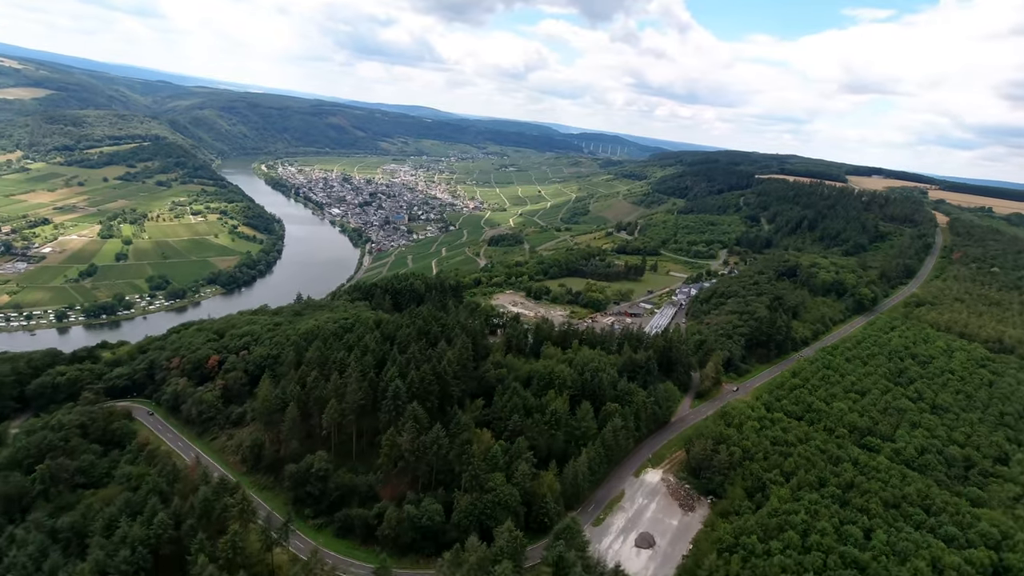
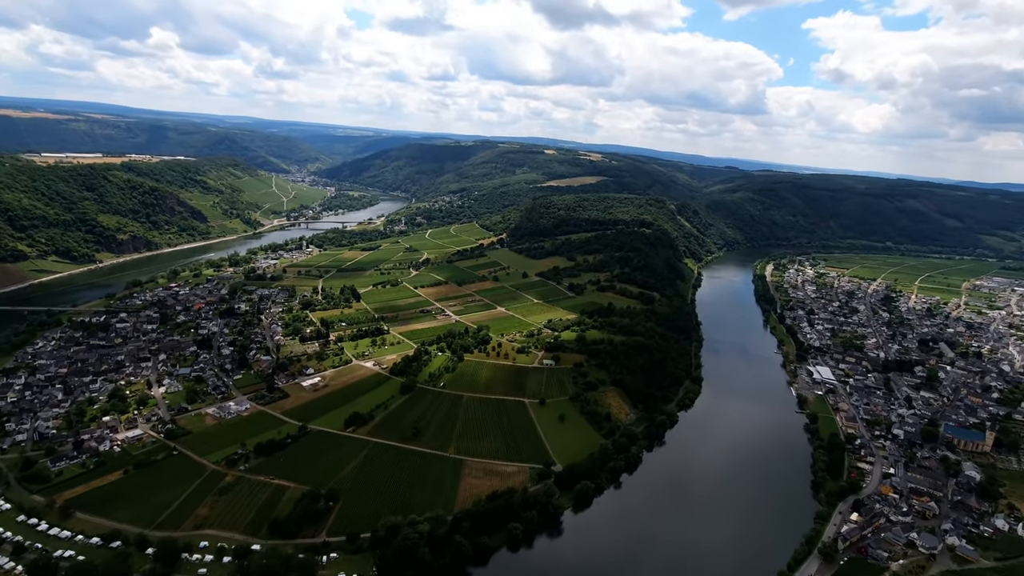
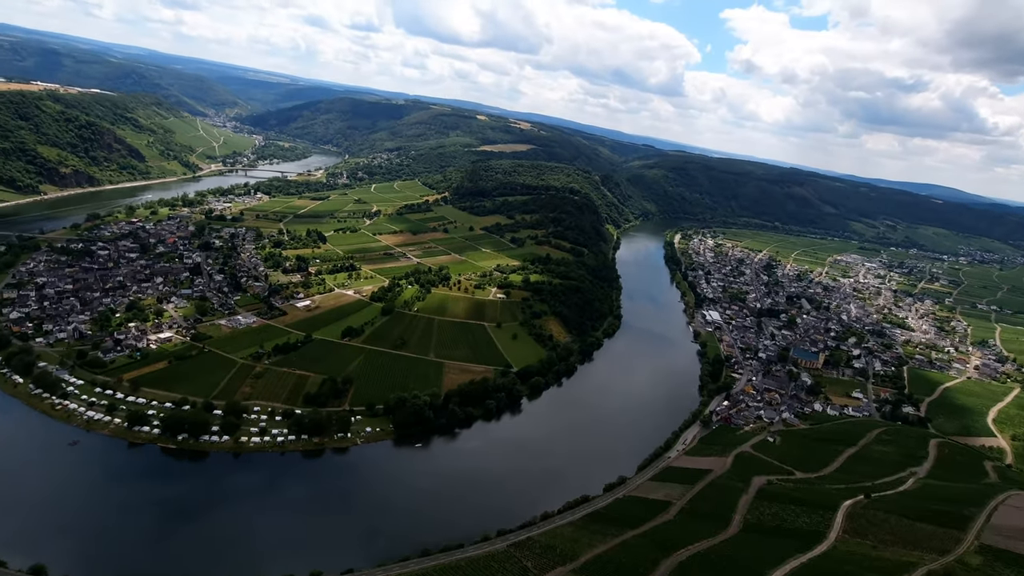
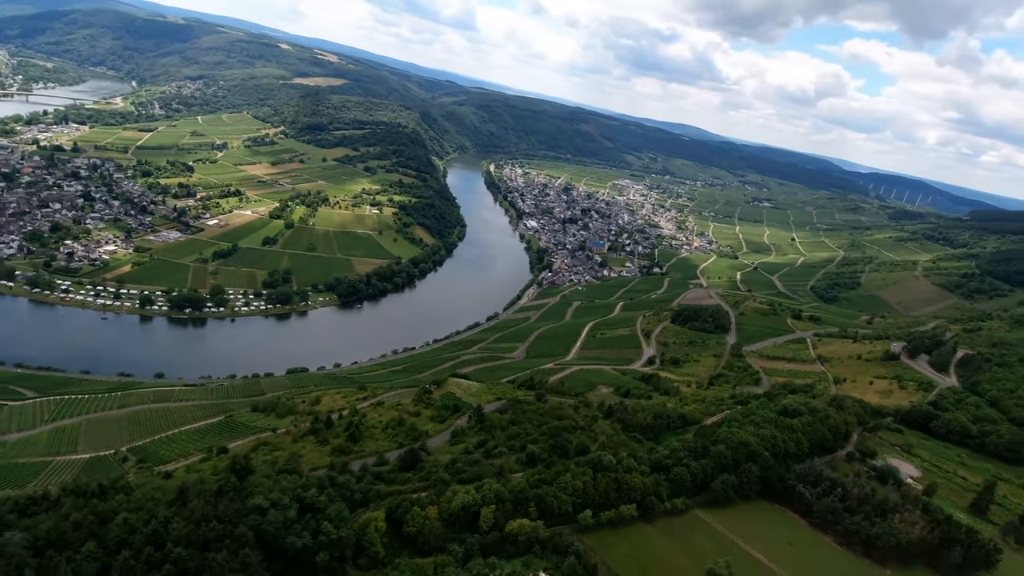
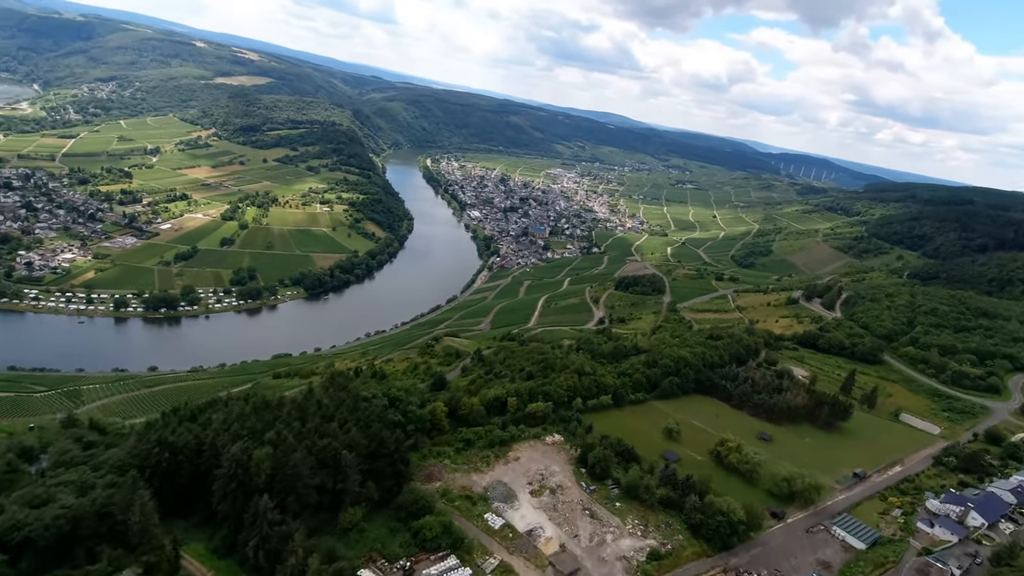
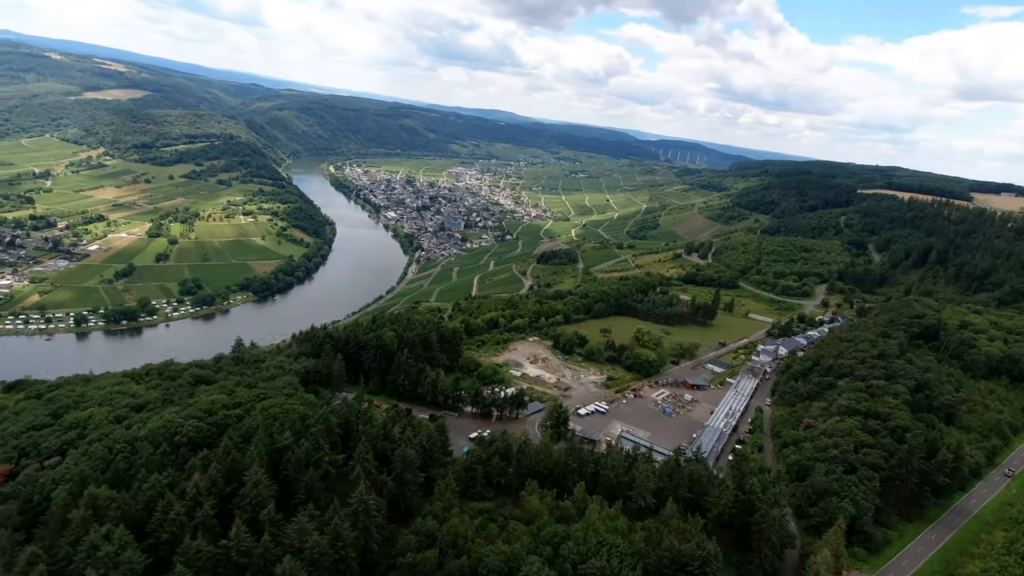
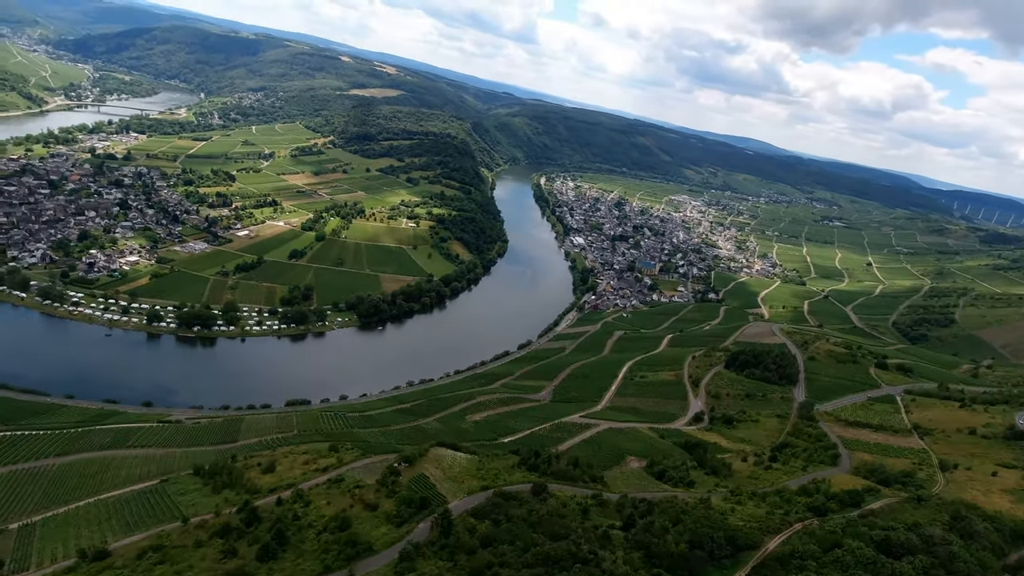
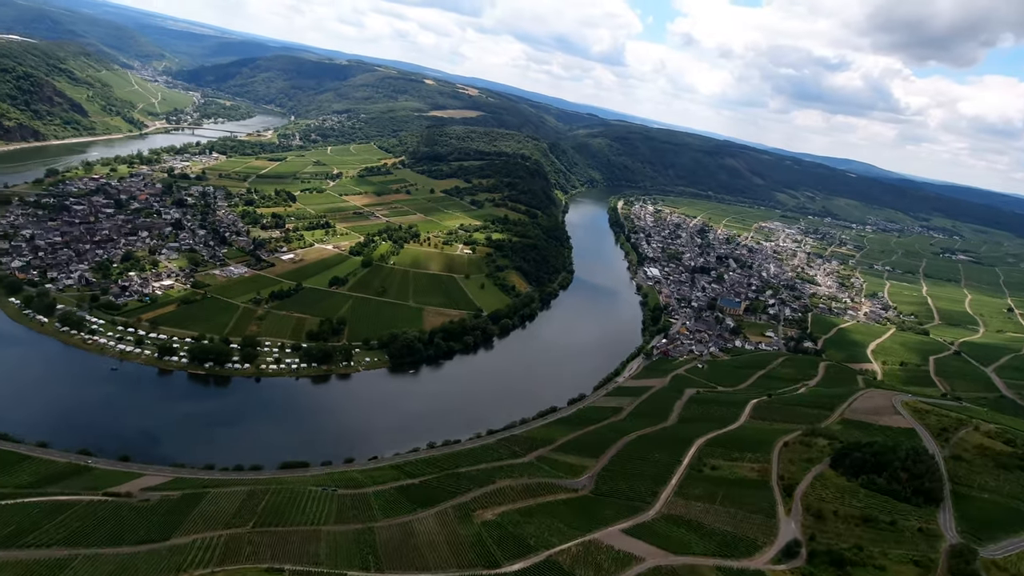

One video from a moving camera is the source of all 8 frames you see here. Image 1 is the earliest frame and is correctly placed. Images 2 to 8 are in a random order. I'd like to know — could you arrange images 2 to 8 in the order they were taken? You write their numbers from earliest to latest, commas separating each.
6, 5, 4, 7, 8, 3, 2
